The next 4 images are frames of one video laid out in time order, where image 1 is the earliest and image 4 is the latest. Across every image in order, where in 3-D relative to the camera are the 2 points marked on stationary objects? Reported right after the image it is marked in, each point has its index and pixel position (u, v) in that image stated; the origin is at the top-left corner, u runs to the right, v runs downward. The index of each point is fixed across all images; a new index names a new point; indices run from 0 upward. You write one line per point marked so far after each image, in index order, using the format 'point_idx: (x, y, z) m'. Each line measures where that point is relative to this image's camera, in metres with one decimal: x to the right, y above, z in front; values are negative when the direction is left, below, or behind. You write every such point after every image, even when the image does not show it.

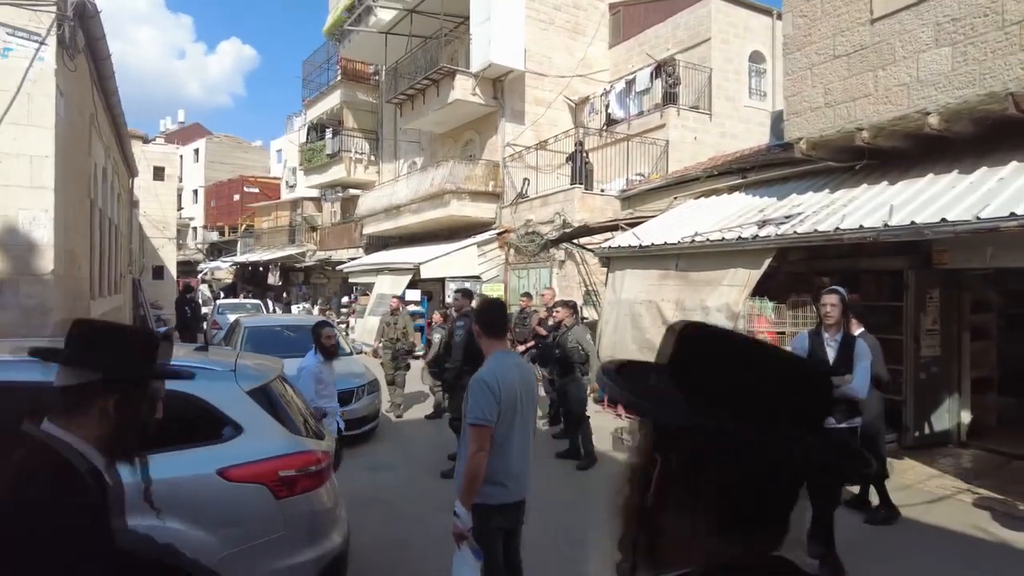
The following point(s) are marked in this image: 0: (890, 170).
0: (+4.3, +1.4, +7.6) m
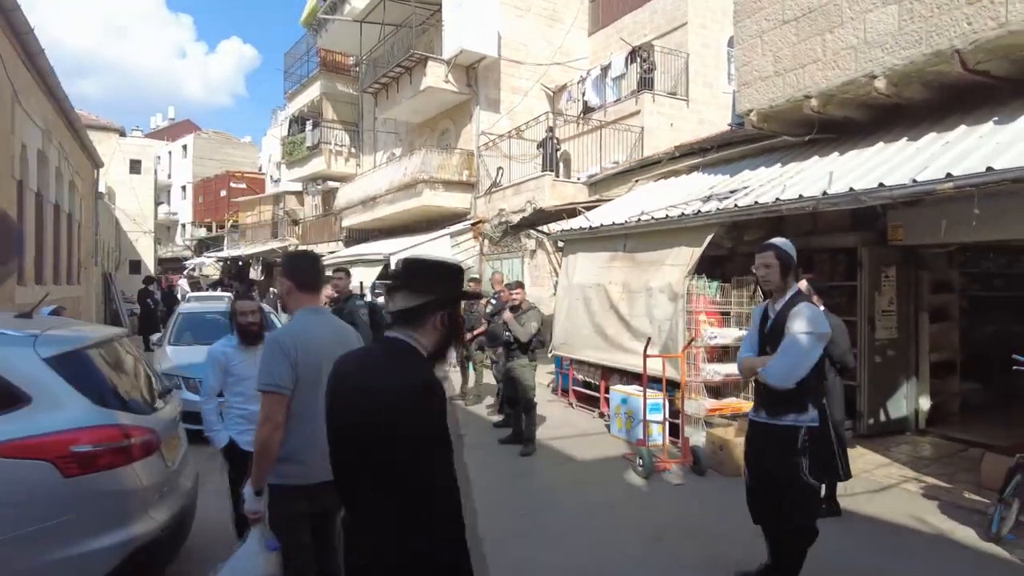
0: (+3.6, +1.6, +7.1) m
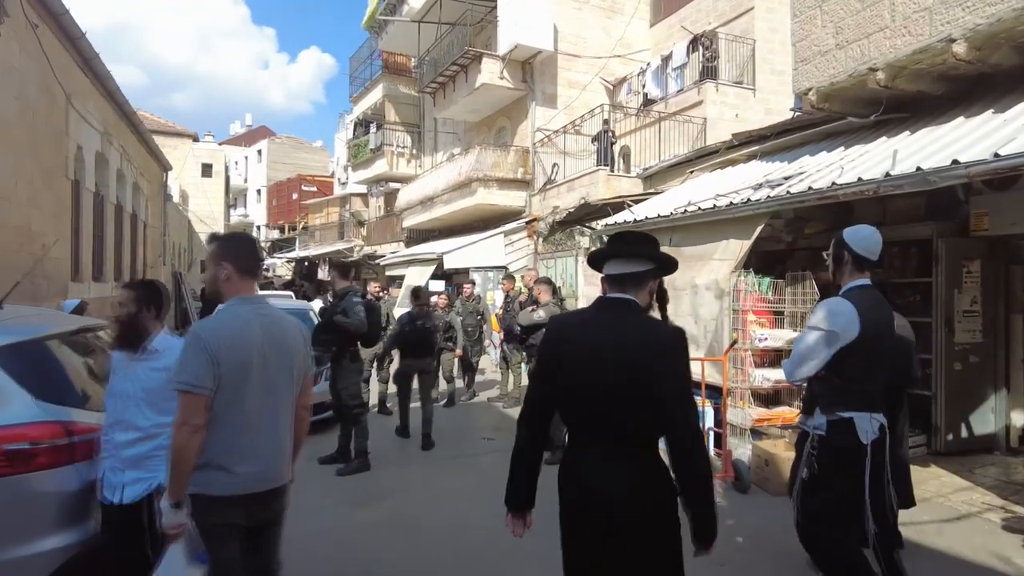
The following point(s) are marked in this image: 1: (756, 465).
0: (+3.9, +1.6, +6.3) m
1: (+2.0, -1.5, +5.5) m
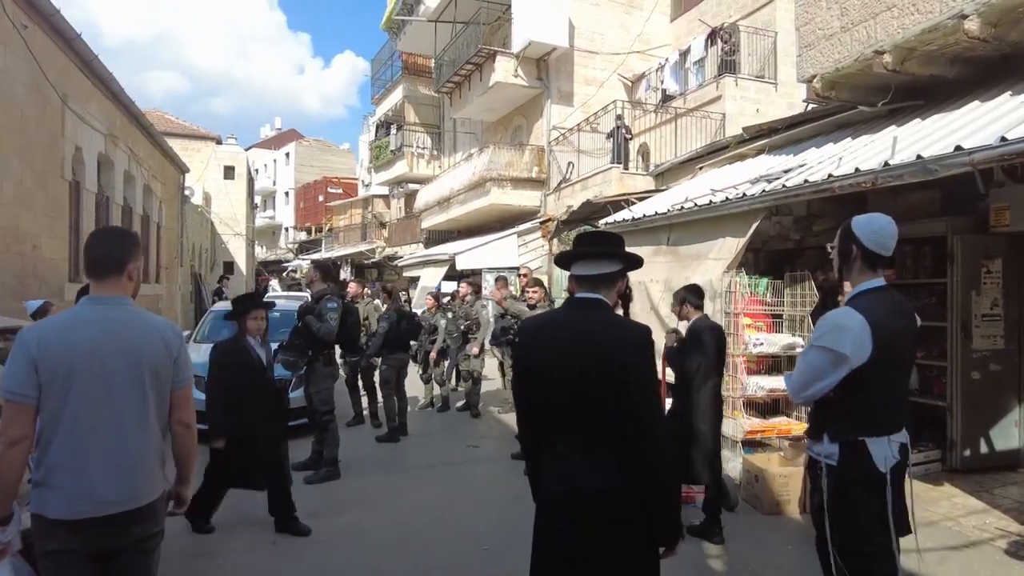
0: (+3.7, +1.6, +5.8) m
1: (+1.8, -1.5, +5.1) m
